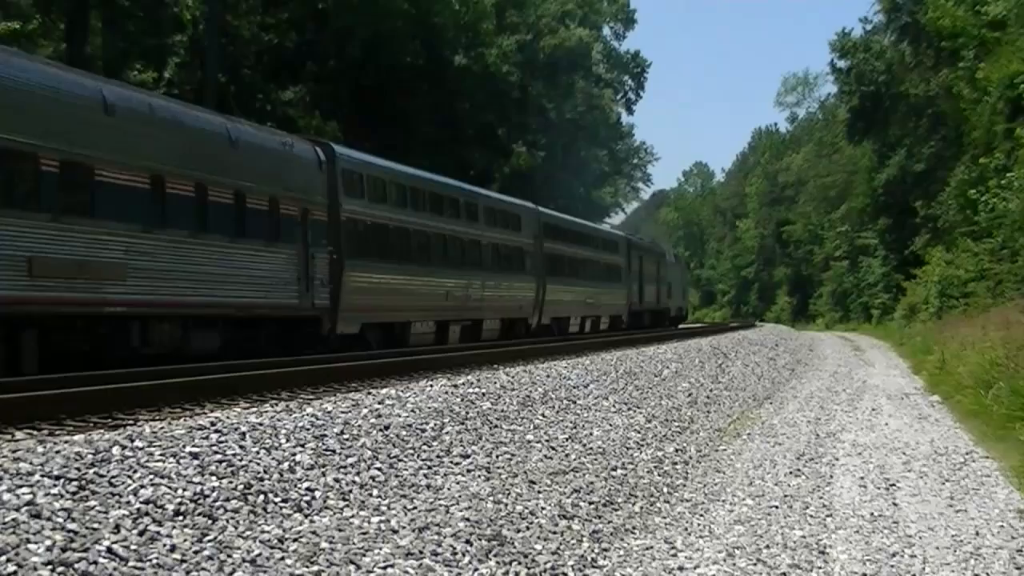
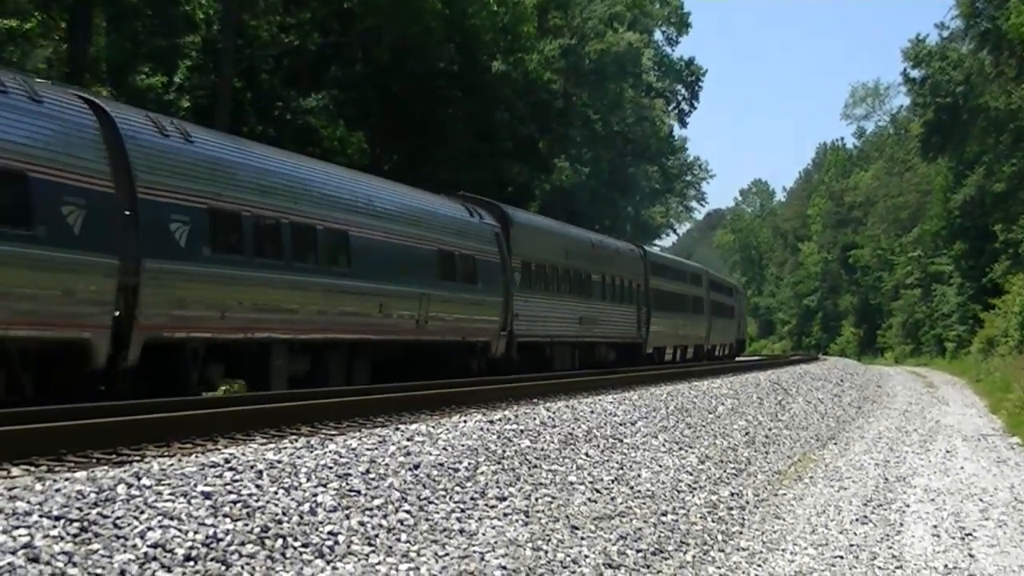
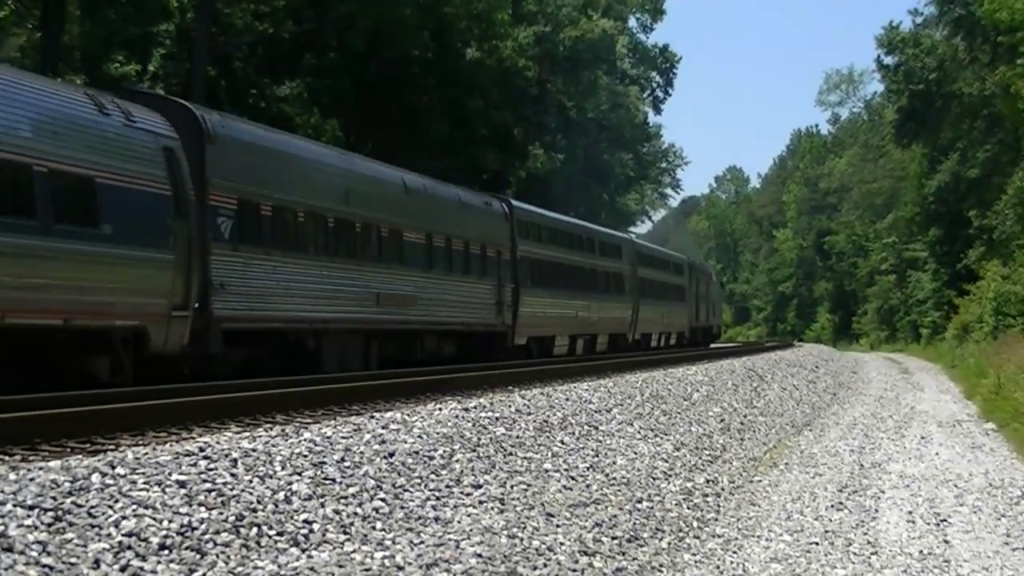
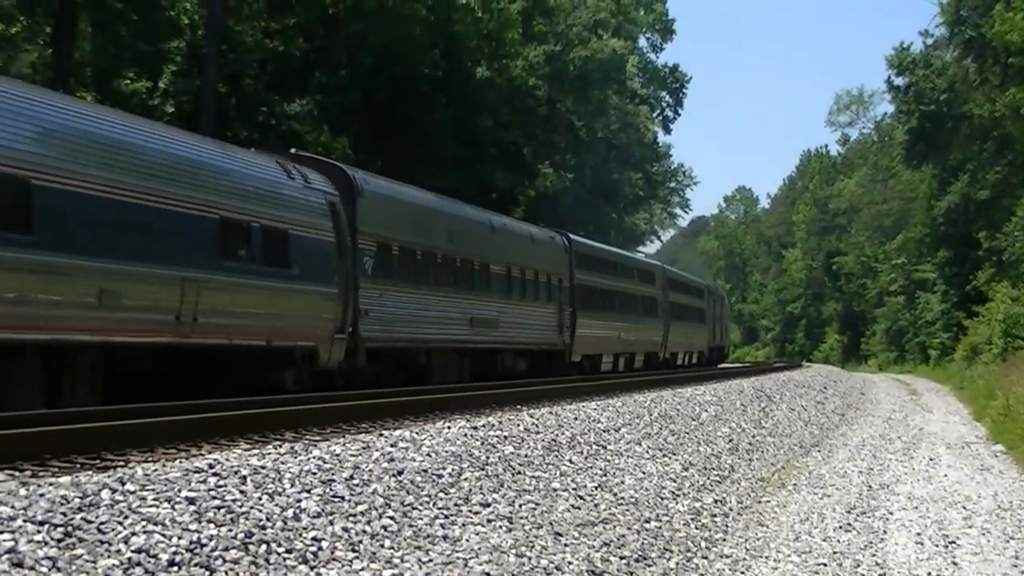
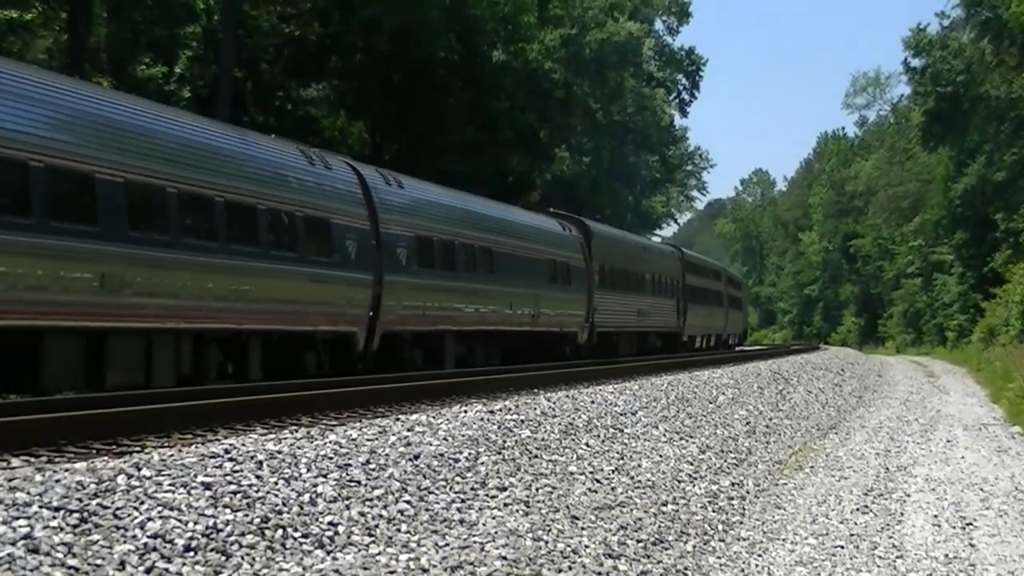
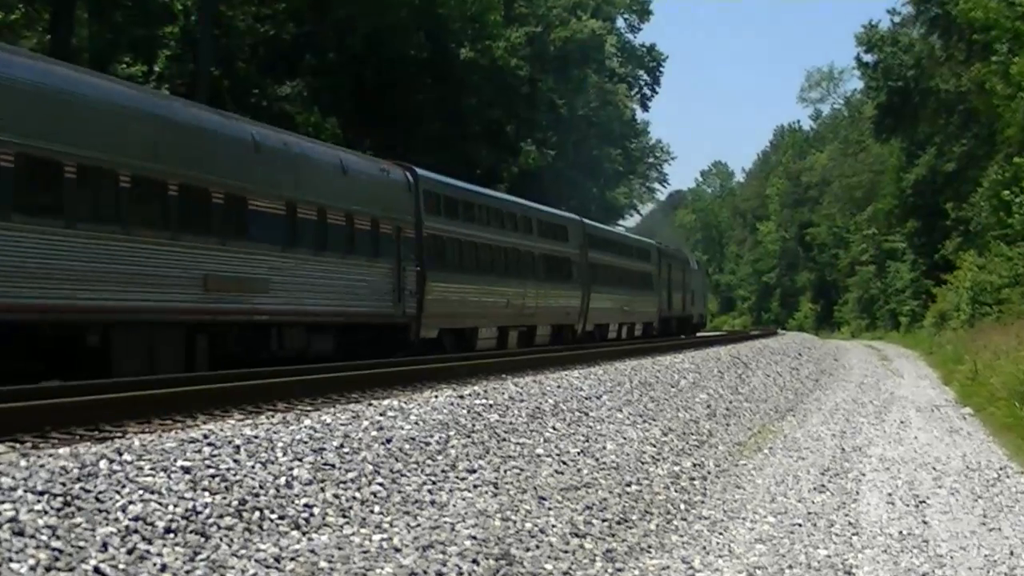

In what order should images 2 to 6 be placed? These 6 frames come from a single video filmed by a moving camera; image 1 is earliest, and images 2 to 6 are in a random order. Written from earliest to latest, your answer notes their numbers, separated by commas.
6, 3, 4, 2, 5
